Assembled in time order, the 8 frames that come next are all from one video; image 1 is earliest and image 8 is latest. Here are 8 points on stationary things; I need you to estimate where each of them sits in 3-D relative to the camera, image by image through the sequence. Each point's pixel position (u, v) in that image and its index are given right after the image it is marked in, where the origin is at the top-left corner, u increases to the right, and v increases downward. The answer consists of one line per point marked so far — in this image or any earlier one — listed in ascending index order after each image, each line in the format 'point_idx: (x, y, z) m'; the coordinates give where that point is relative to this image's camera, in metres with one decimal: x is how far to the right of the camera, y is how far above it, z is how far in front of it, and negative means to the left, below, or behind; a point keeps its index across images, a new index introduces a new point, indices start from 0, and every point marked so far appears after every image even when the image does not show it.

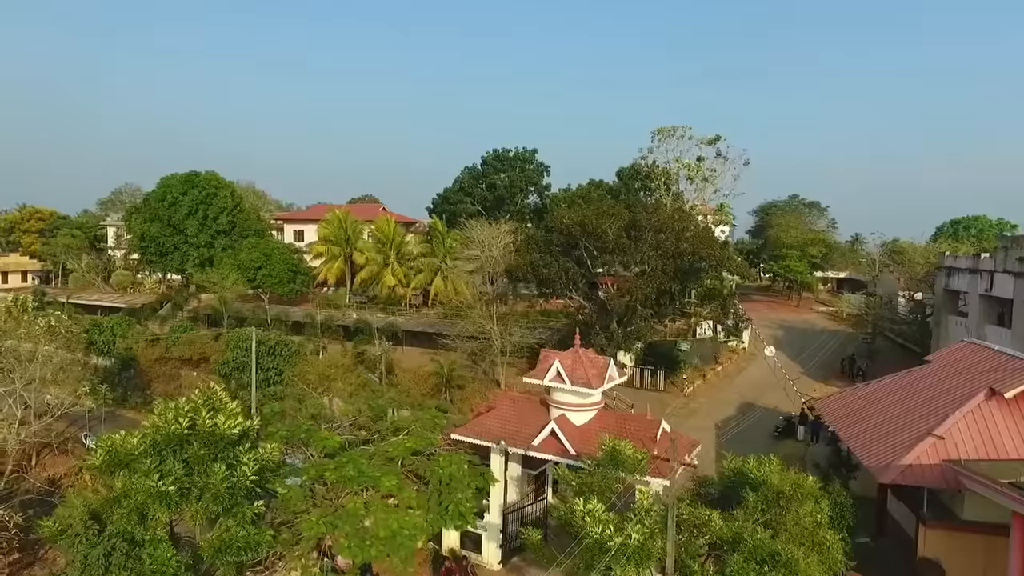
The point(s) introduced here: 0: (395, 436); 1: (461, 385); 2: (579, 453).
0: (-1.8, -2.3, +9.6) m
1: (-1.4, -2.7, +17.4) m
2: (+0.9, -2.3, +8.5) m
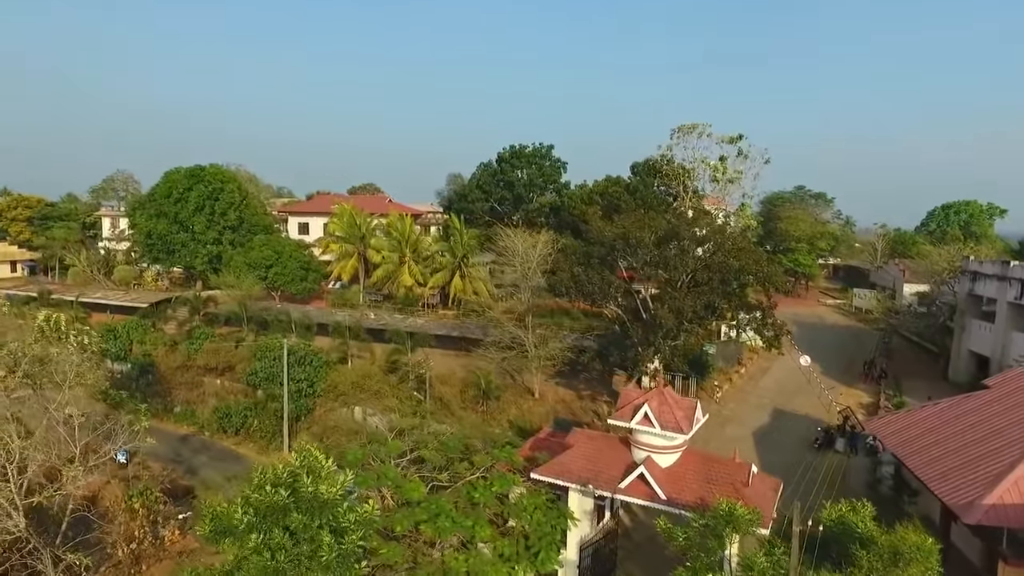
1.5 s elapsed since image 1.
0: (-0.6, -2.9, +9.5) m
1: (-0.3, -3.0, +17.4) m
2: (+2.2, -2.9, +8.5) m
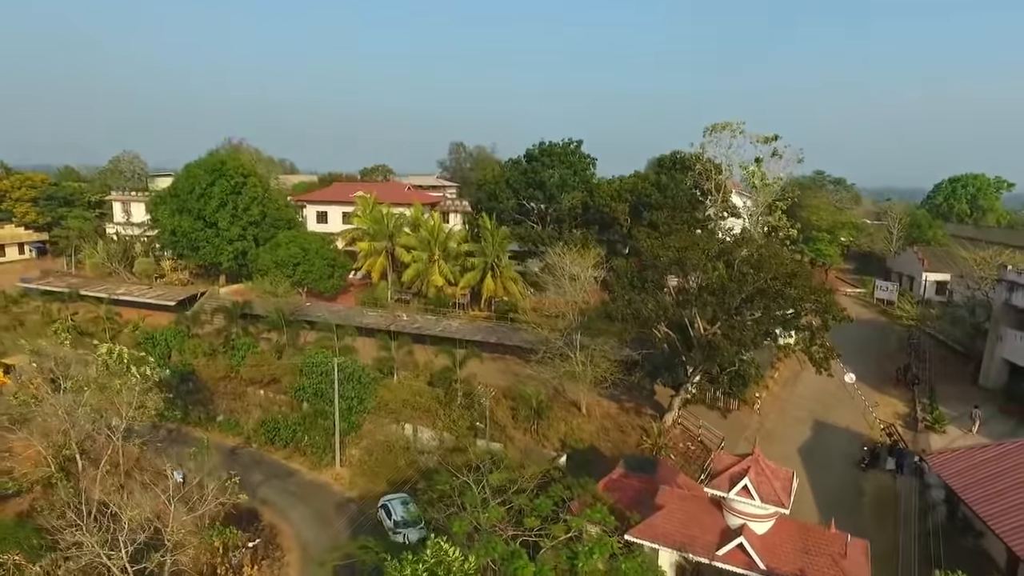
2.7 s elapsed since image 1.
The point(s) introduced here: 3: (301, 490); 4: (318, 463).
0: (+0.9, -4.0, +9.7) m
1: (+1.1, -3.6, +17.6) m
2: (+3.7, -4.0, +8.8) m
3: (-5.8, -5.6, +16.9) m
4: (-5.7, -5.2, +18.1) m
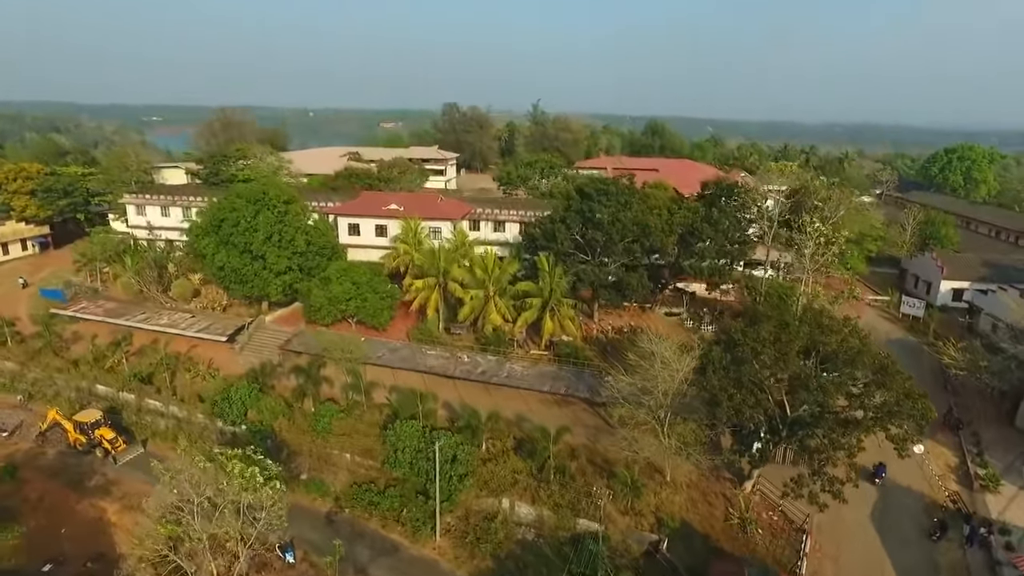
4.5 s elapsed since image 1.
0: (+4.1, -7.2, +10.8) m
1: (+3.9, -6.0, +18.6) m
2: (+6.9, -7.3, +10.0) m
3: (-2.9, -8.2, +17.9) m
4: (-2.9, -7.7, +19.0) m
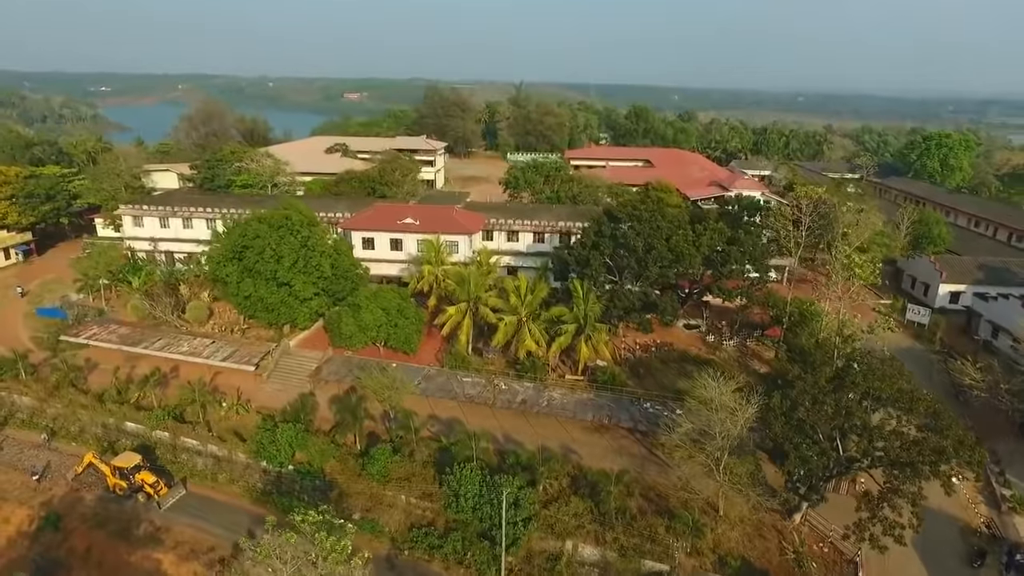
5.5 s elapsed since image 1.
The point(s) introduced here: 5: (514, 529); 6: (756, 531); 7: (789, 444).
0: (+6.5, -9.0, +11.6) m
1: (+5.9, -7.4, +19.3) m
2: (+9.4, -9.1, +10.9) m
3: (-0.9, -9.8, +18.3) m
4: (-0.9, -9.2, +19.4) m
5: (0.0, -7.5, +19.2) m
6: (+7.8, -7.8, +19.7) m
7: (+8.1, -4.5, +18.0) m
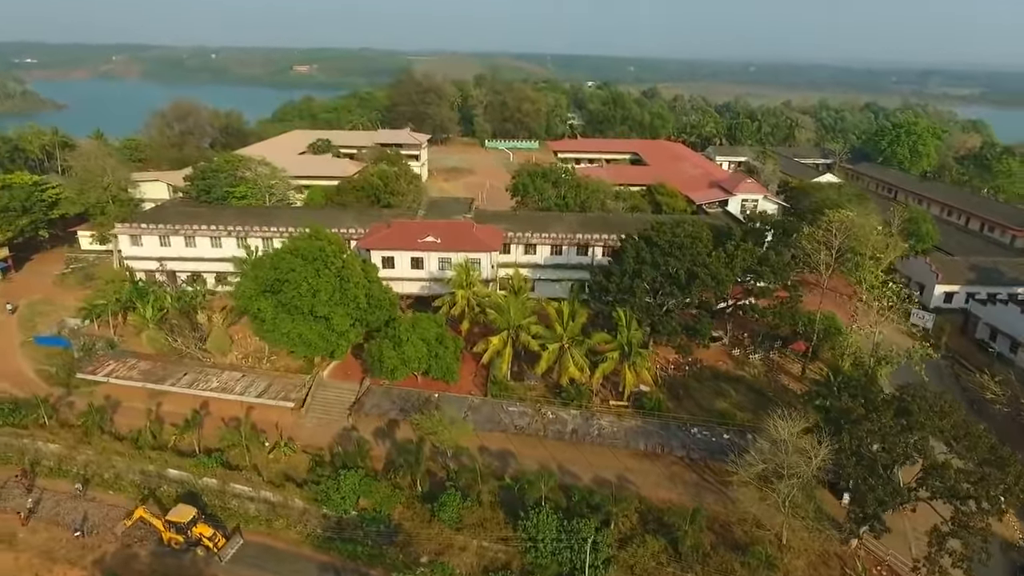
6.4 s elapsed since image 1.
0: (+9.7, -10.8, +12.7) m
1: (+8.5, -8.9, +20.2) m
2: (+12.6, -10.8, +12.2) m
3: (+1.9, -11.4, +18.8) m
4: (+1.8, -10.8, +20.0) m
5: (+2.6, -9.1, +19.7) m
6: (+10.4, -9.2, +20.8) m
7: (+10.8, -5.9, +18.9) m
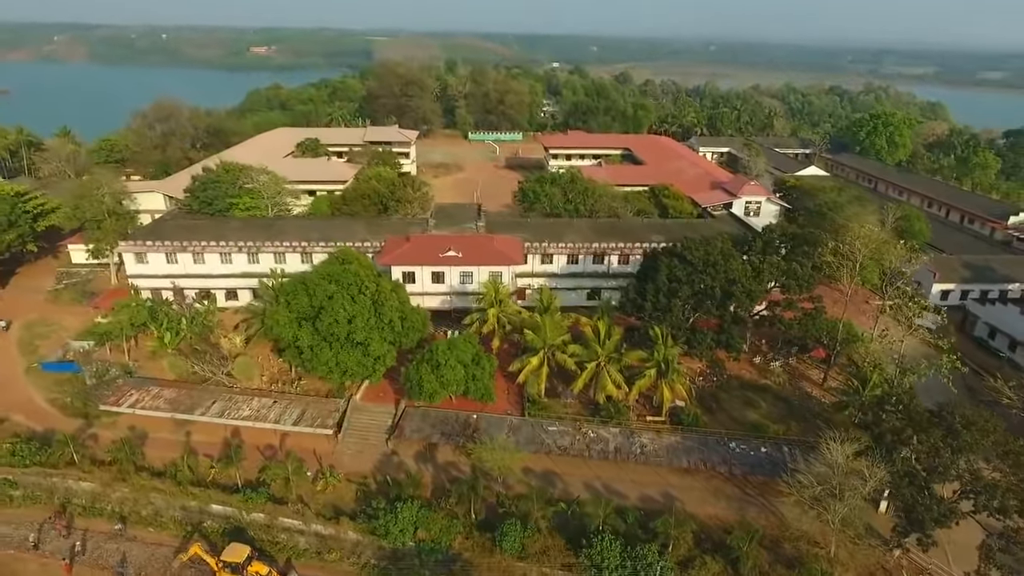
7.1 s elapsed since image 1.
0: (+12.3, -11.9, +13.7) m
1: (+10.7, -9.8, +21.1) m
2: (+15.3, -11.9, +13.4) m
3: (+4.2, -12.6, +19.5) m
4: (+4.0, -11.9, +20.5) m
5: (+4.9, -10.2, +20.3) m
6: (+12.6, -10.1, +21.8) m
7: (+13.0, -6.9, +19.8) m
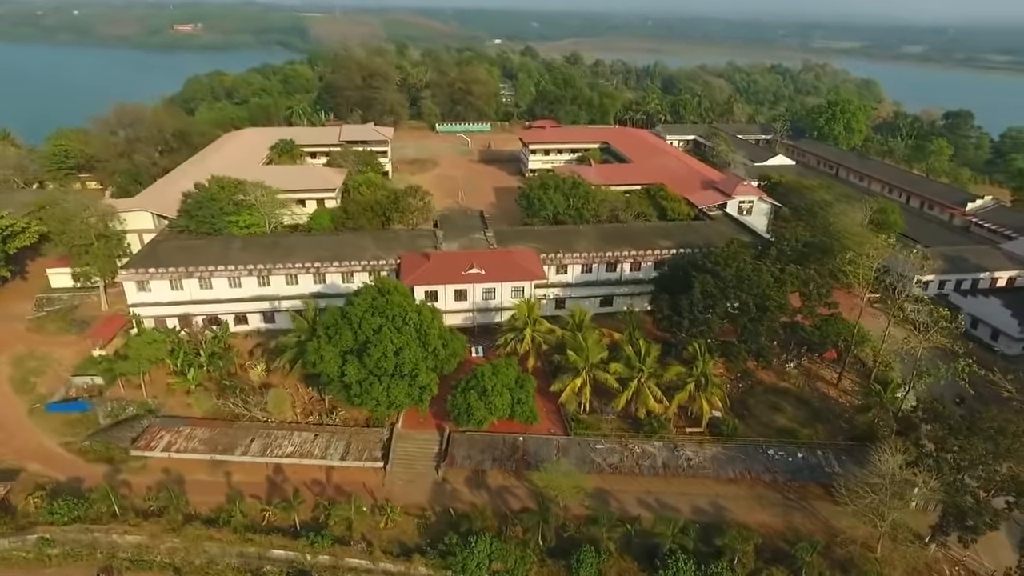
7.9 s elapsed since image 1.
0: (+15.9, -12.9, +15.6) m
1: (+13.5, -10.6, +22.8) m
2: (+18.8, -12.8, +15.5) m
3: (+7.4, -13.7, +20.7) m
4: (+7.0, -13.0, +21.7) m
5: (+7.8, -11.3, +21.4) m
6: (+15.4, -10.8, +23.6) m
7: (+15.8, -7.6, +21.6) m
